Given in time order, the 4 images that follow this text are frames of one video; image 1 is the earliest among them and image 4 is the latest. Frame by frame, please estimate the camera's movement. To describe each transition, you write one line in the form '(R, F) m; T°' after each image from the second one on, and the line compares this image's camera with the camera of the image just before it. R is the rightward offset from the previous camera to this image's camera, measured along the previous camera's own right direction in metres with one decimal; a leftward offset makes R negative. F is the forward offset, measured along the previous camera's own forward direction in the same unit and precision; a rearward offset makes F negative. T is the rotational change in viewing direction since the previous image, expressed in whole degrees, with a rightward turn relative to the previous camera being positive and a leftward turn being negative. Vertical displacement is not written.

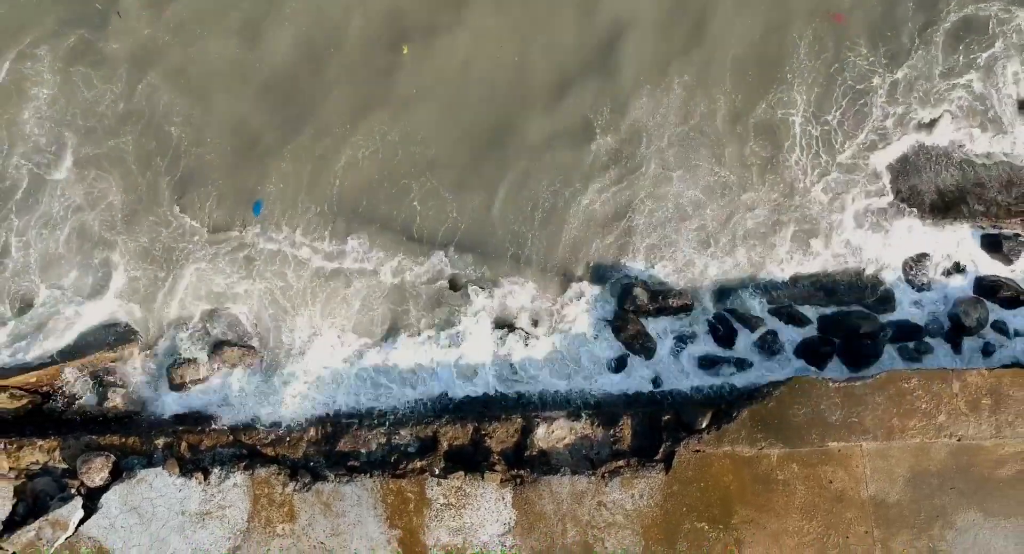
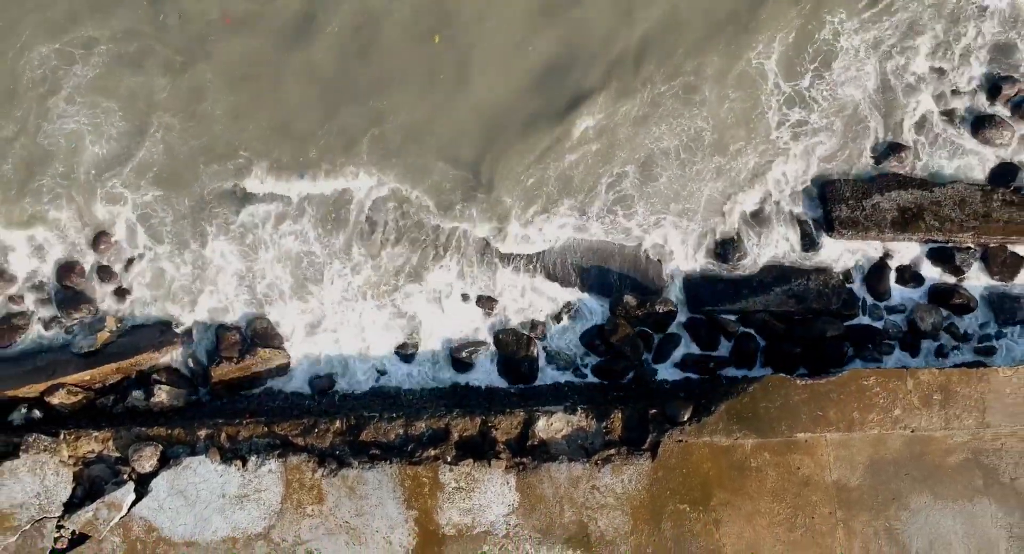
(0.0, -1.0) m; 0°
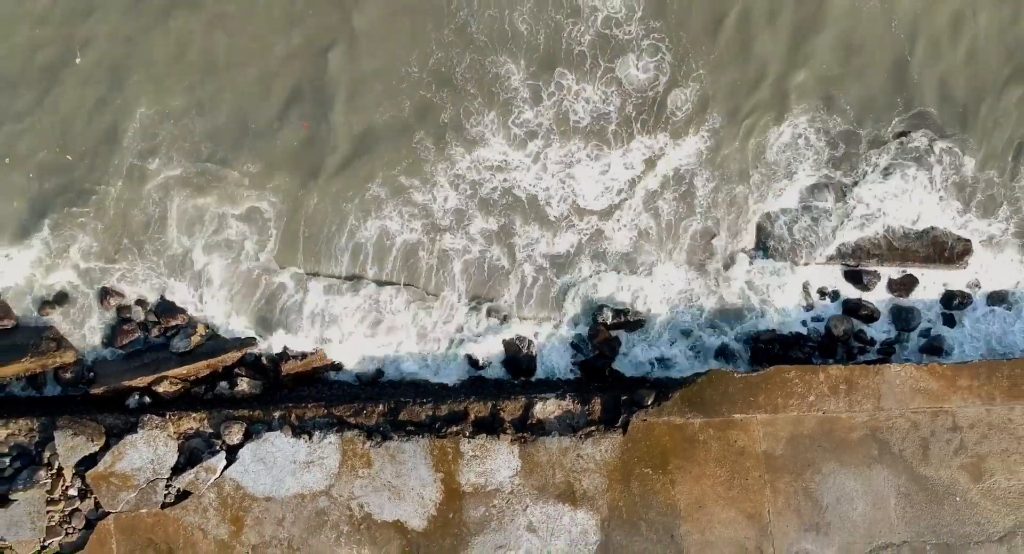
(+0.1, -2.6) m; -1°
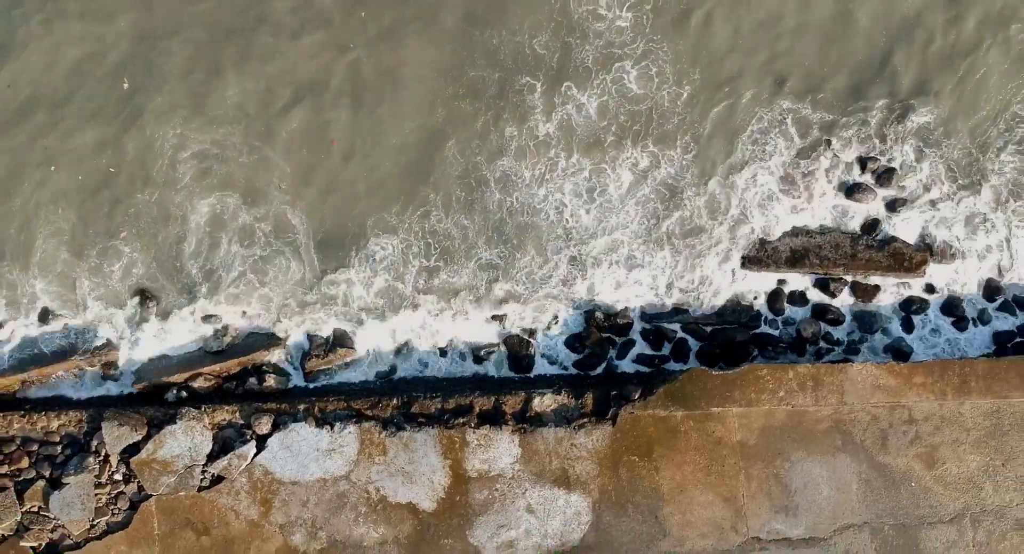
(+0.1, -1.3) m; 0°
